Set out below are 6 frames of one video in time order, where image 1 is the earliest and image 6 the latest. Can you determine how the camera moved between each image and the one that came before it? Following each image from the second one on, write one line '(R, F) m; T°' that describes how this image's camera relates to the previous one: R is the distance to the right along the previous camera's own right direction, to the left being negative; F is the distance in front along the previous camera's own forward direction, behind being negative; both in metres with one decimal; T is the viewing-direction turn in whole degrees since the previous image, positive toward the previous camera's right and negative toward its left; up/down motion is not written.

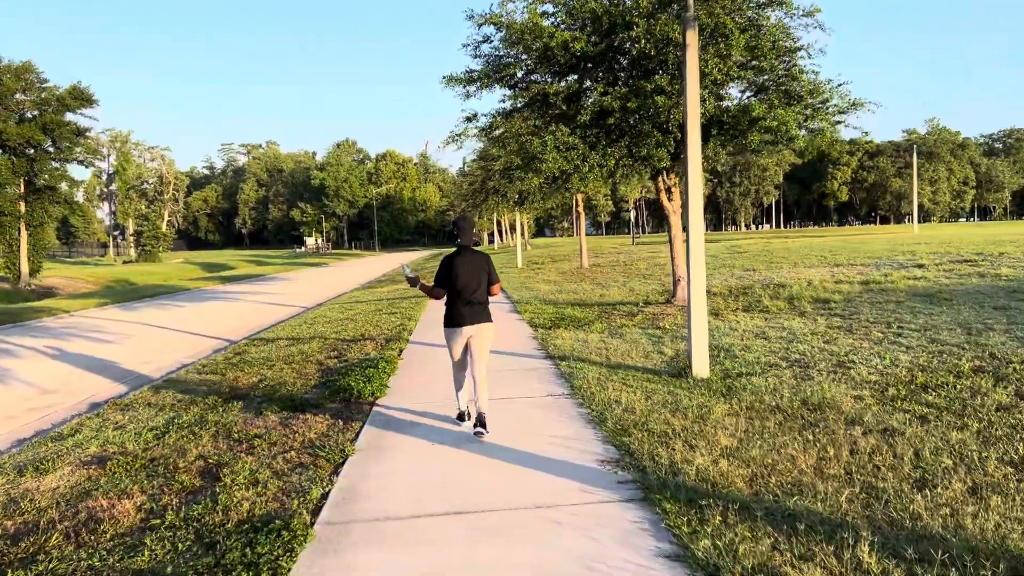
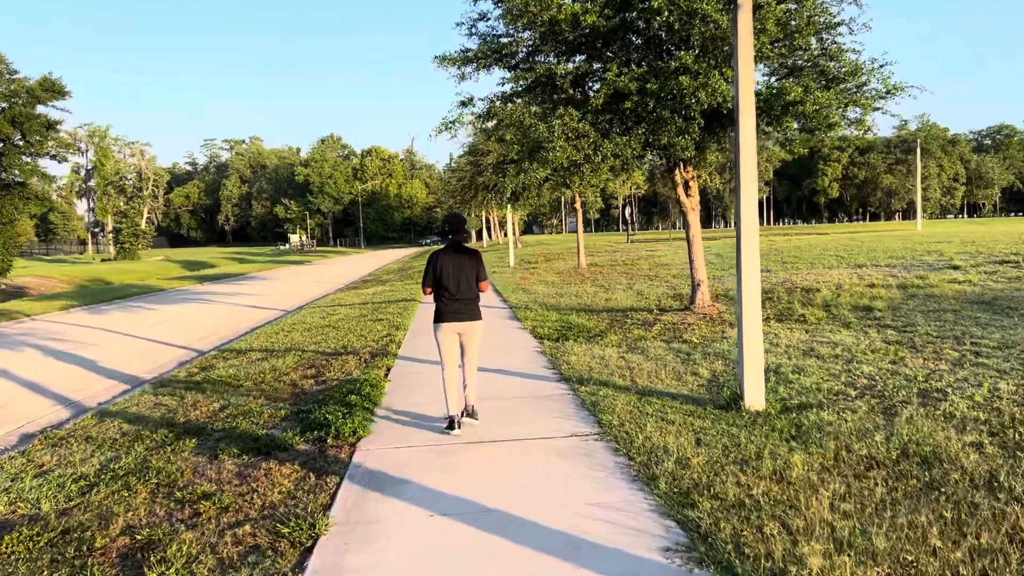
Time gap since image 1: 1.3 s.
(-0.2, +1.2) m; +1°
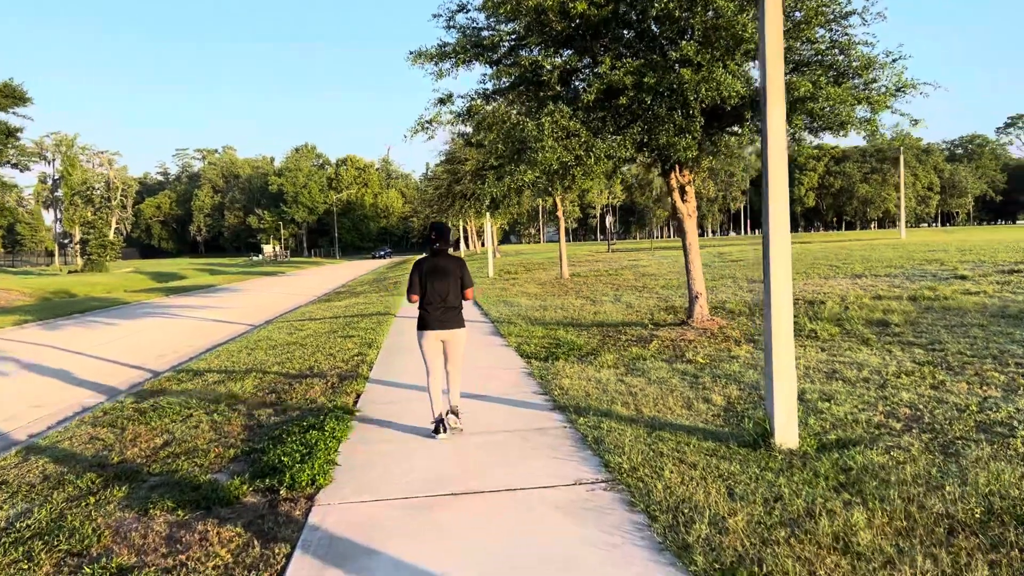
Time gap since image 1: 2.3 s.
(-0.1, +0.8) m; +2°
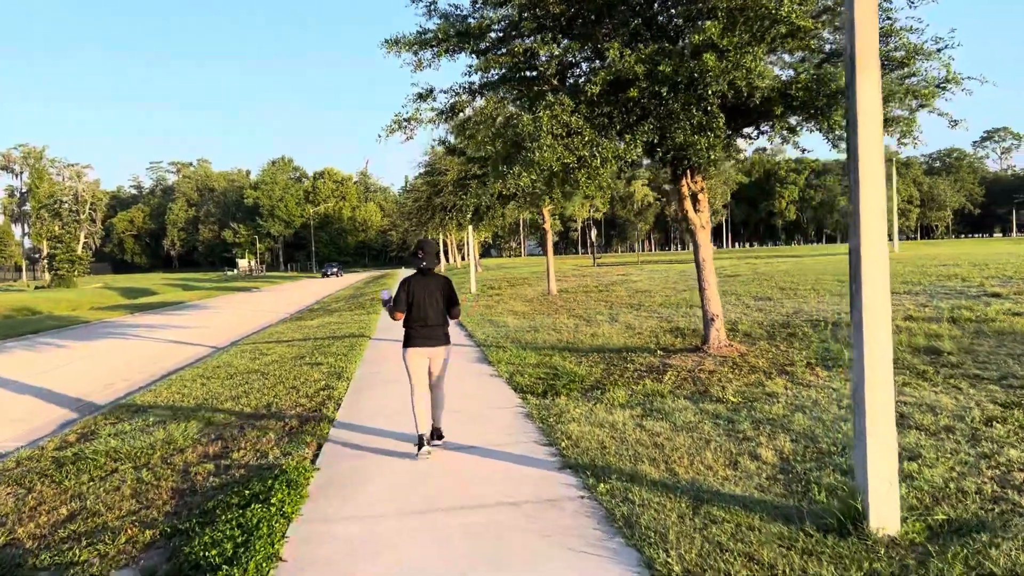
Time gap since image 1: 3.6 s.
(-0.1, +1.2) m; +1°
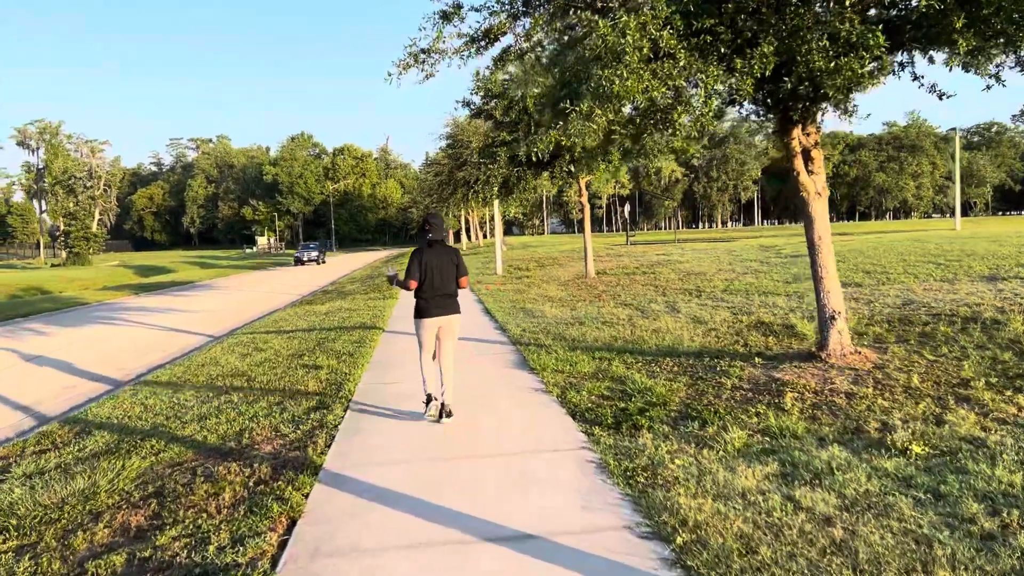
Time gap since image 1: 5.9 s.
(-0.2, +2.0) m; -1°
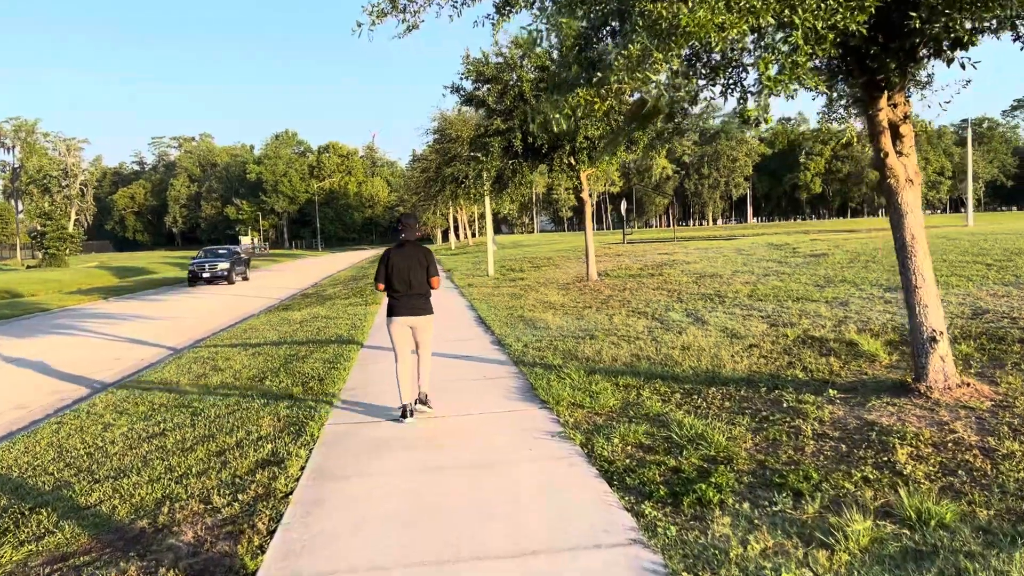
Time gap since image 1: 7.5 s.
(-0.1, +1.4) m; +1°
